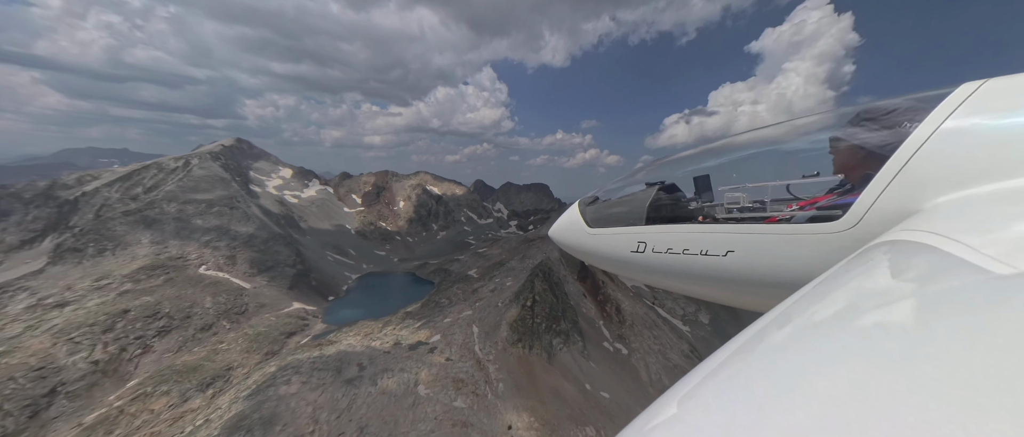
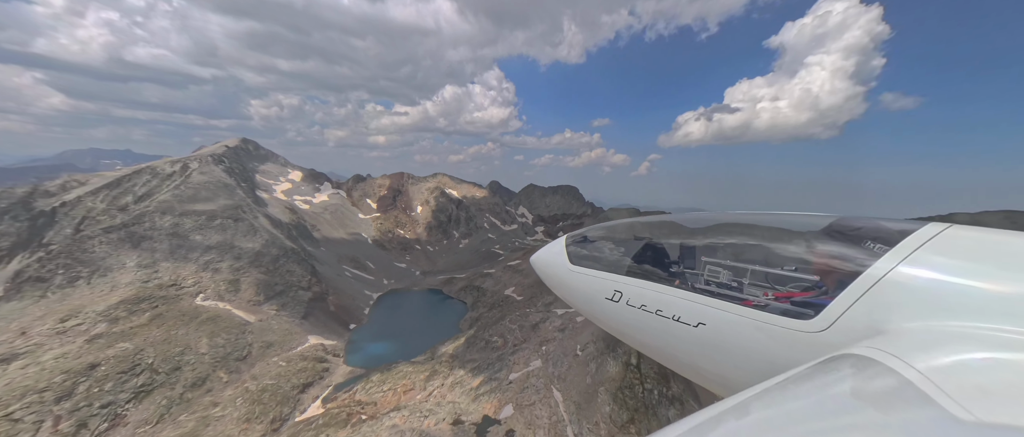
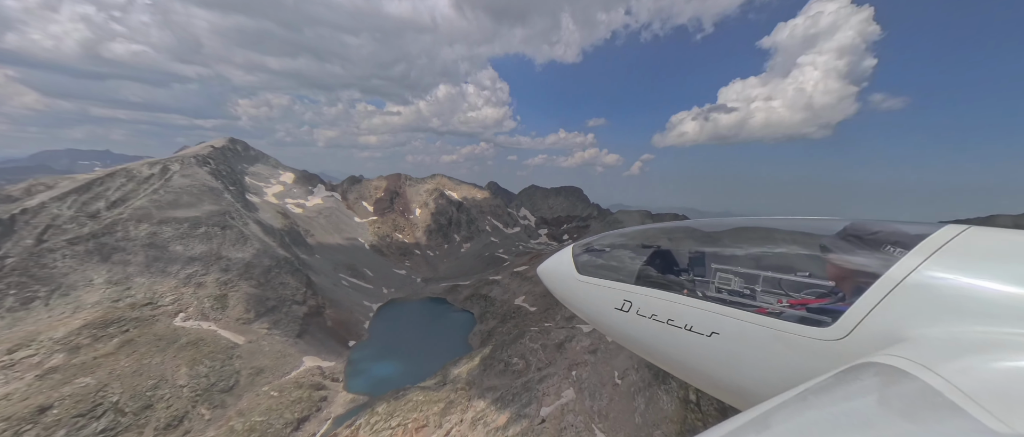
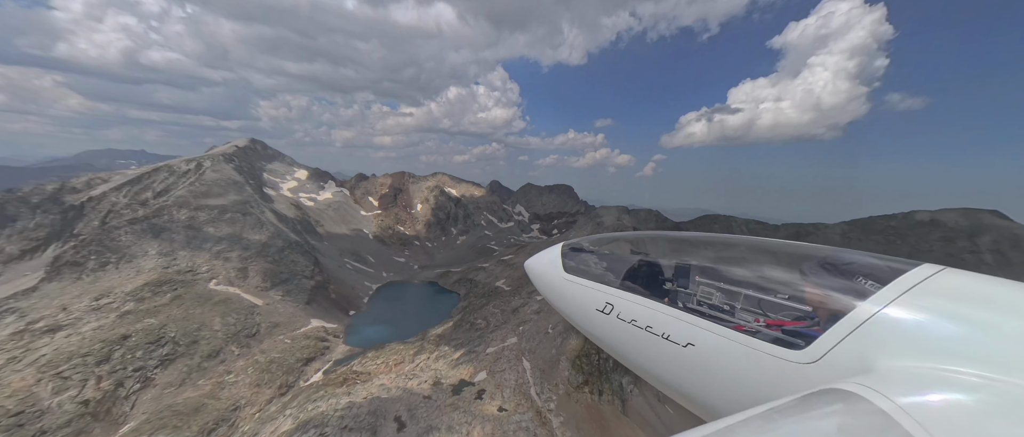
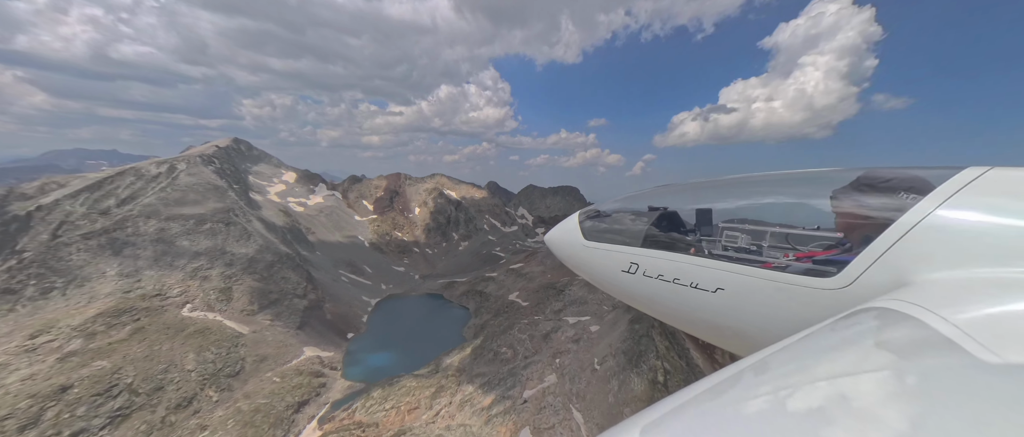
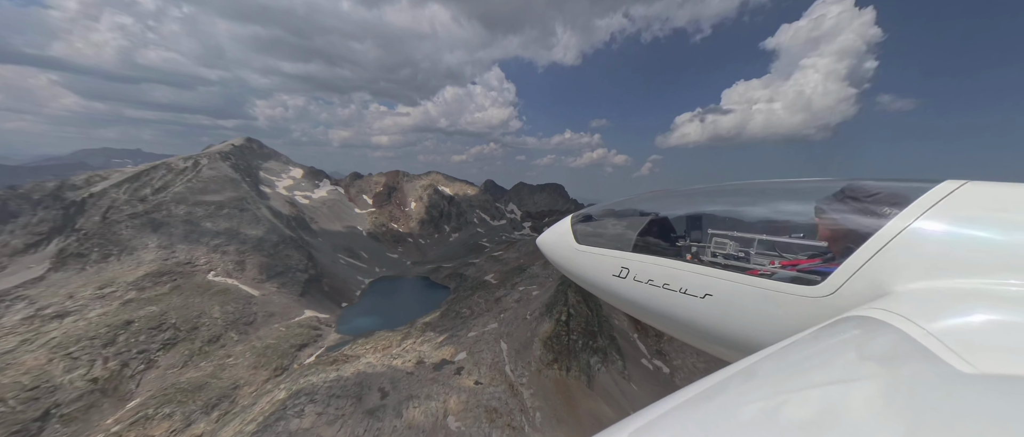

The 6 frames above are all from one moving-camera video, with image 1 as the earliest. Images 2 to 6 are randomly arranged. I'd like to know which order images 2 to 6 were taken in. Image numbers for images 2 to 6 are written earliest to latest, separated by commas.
6, 4, 2, 5, 3
